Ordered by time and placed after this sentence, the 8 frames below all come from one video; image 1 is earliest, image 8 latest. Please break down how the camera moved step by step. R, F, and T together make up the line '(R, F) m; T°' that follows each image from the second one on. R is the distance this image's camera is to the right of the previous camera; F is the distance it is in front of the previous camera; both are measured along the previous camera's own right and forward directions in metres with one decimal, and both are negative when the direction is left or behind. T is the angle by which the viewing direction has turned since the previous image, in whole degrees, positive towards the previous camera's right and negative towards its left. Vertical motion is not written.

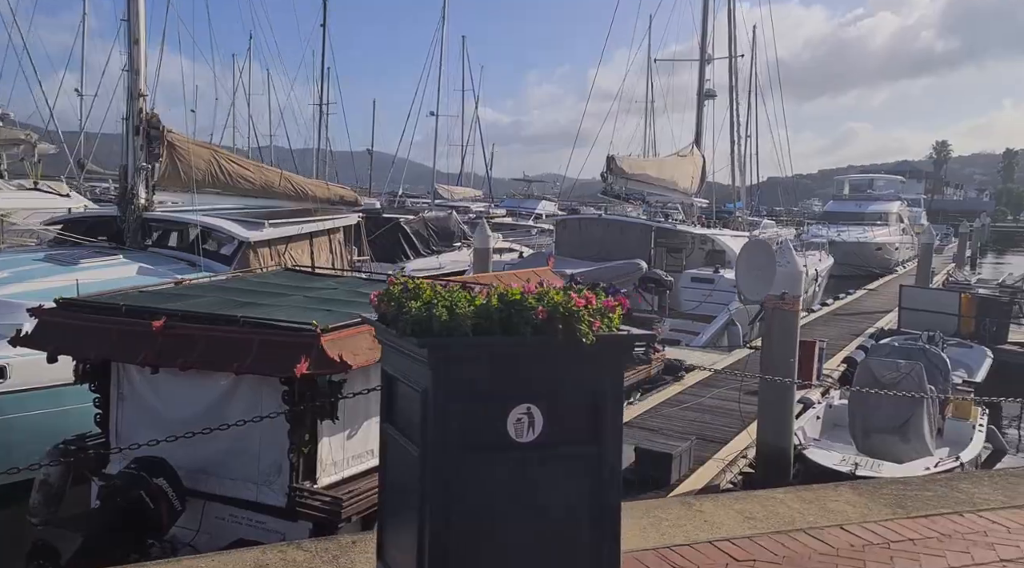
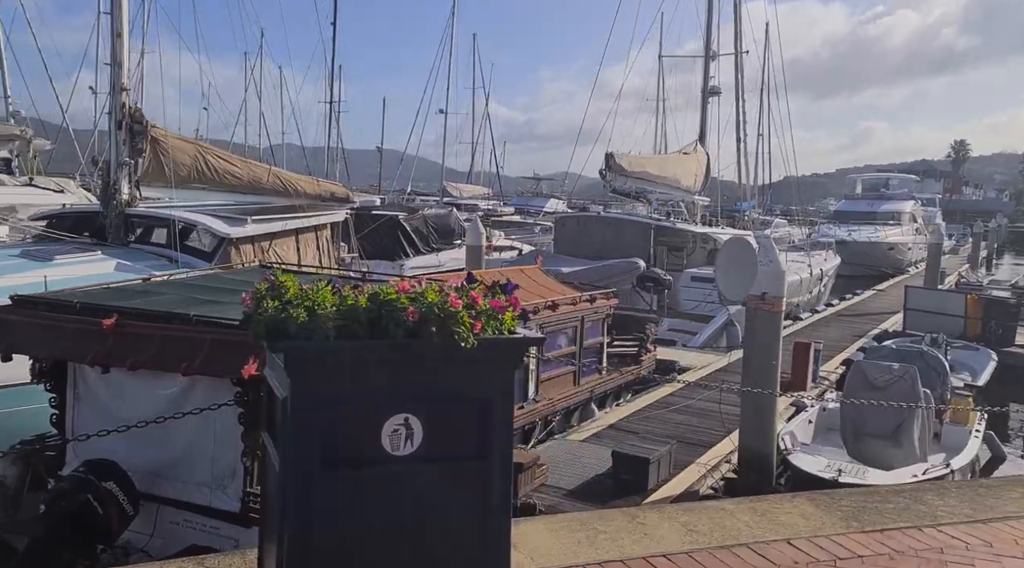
(+0.3, +0.2) m; -1°
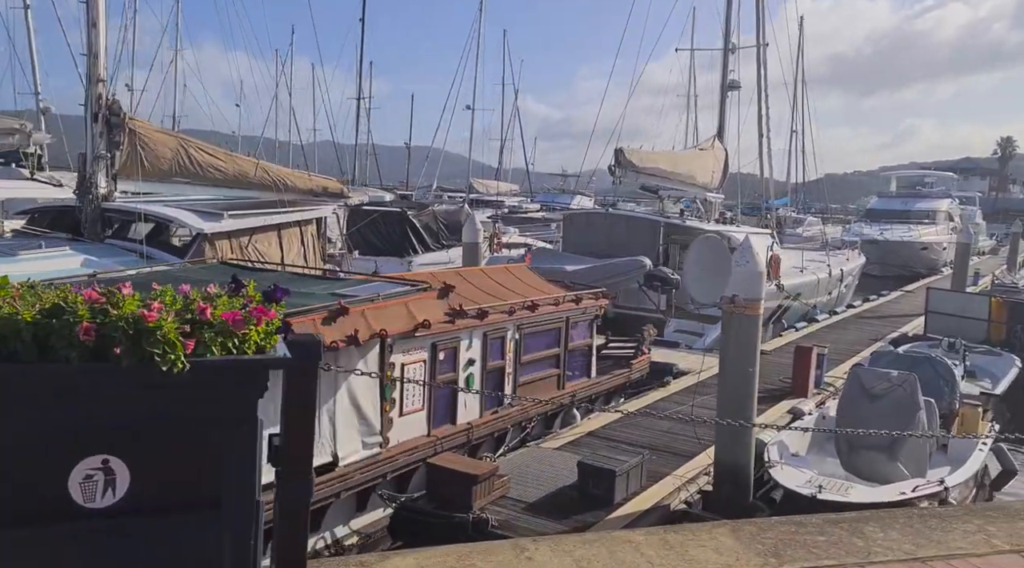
(+0.5, +0.4) m; -2°
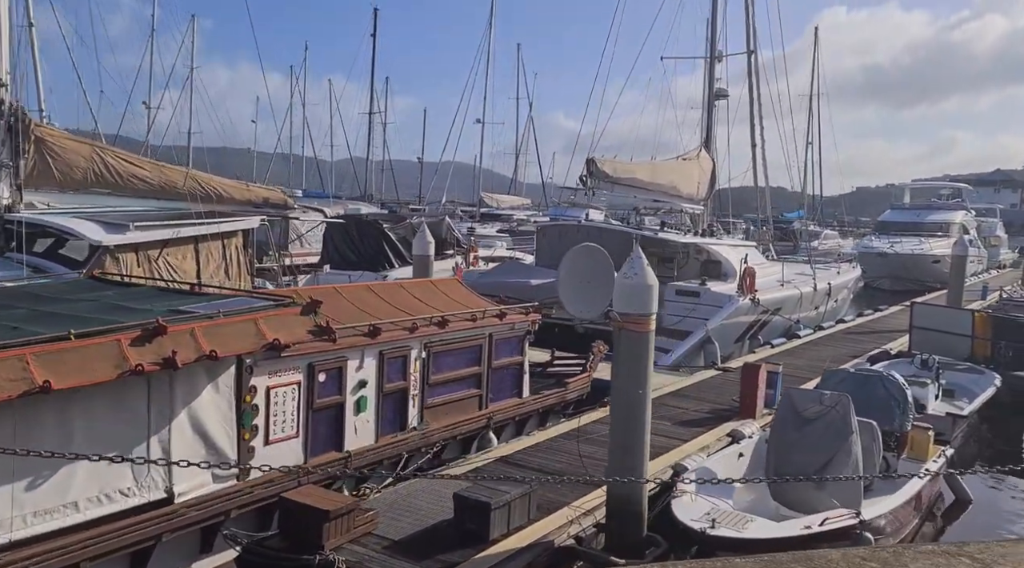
(+1.0, +0.6) m; -1°
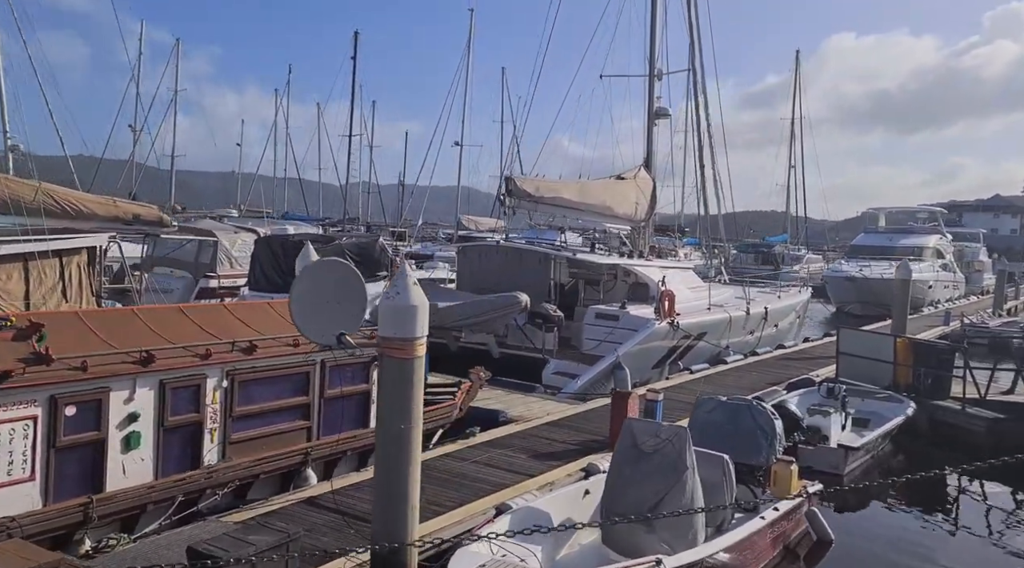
(+1.5, +0.7) m; +1°
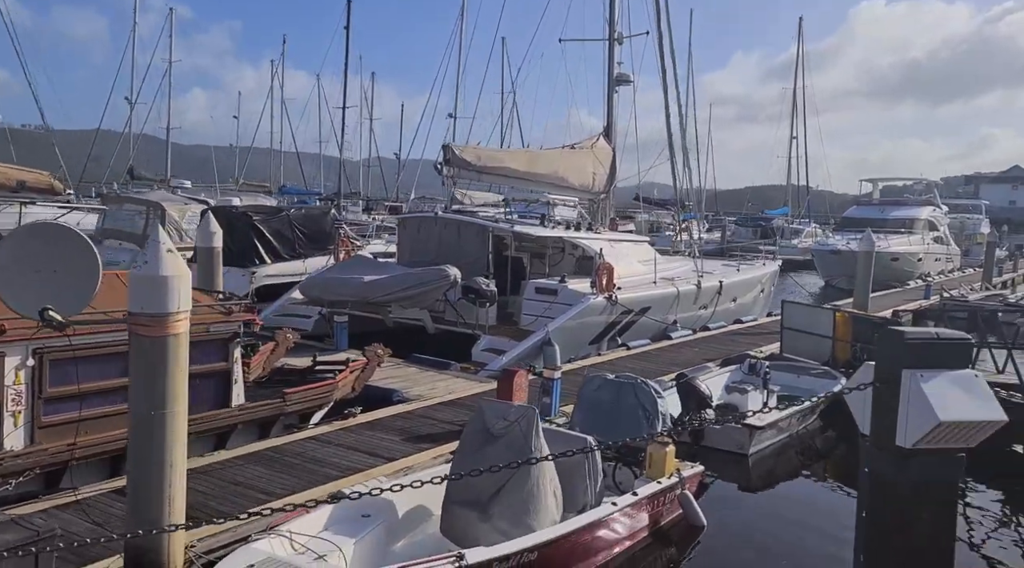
(+1.3, +0.7) m; 0°
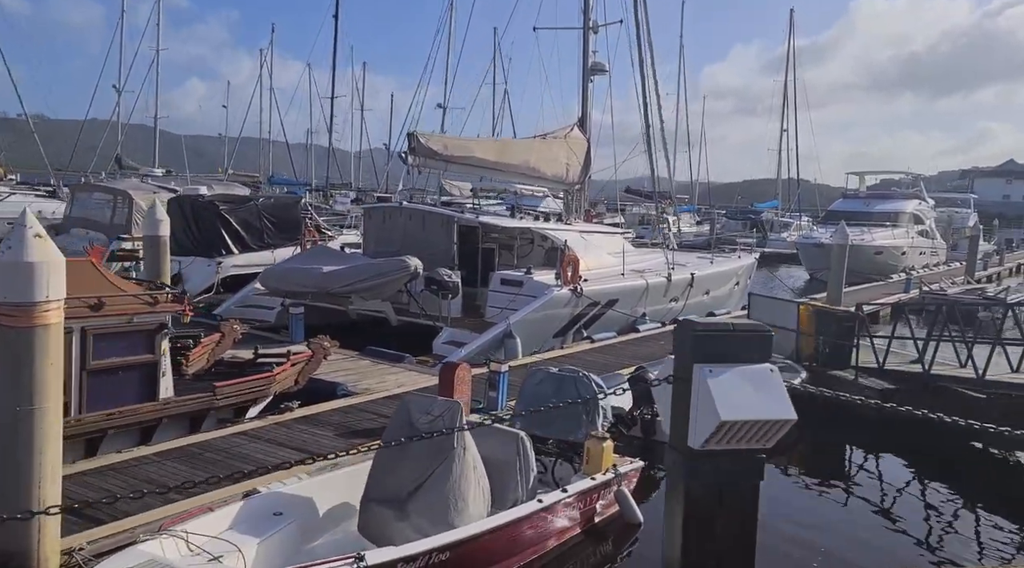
(+0.5, +0.3) m; +1°
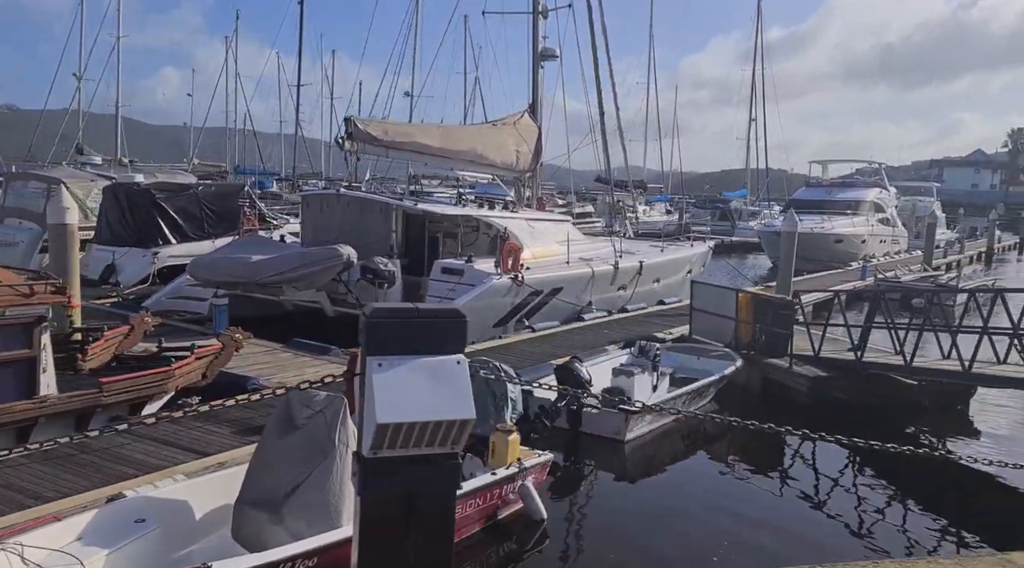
(+0.6, +0.4) m; +2°
